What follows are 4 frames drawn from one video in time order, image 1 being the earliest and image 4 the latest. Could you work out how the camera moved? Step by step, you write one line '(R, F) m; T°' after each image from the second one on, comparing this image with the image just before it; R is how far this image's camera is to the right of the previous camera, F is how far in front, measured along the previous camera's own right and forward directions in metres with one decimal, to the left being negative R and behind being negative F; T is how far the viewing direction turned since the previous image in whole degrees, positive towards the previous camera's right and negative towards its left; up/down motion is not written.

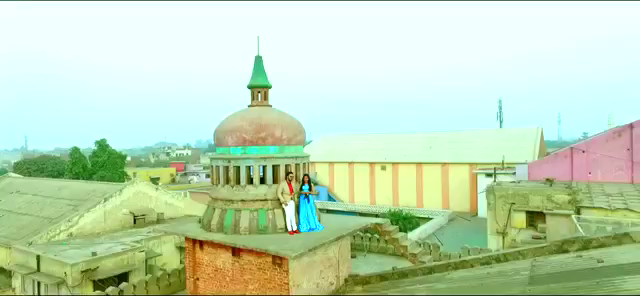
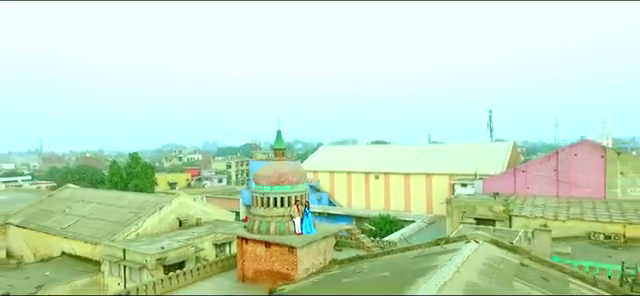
(+0.3, -5.9) m; -1°
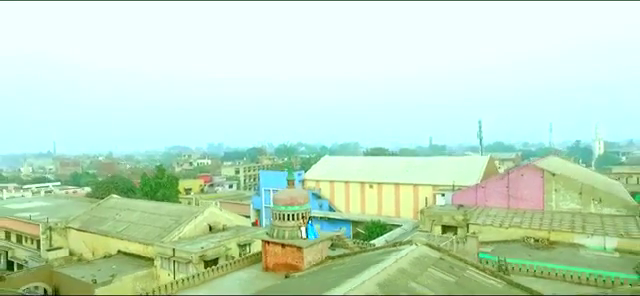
(+0.2, -6.5) m; 0°
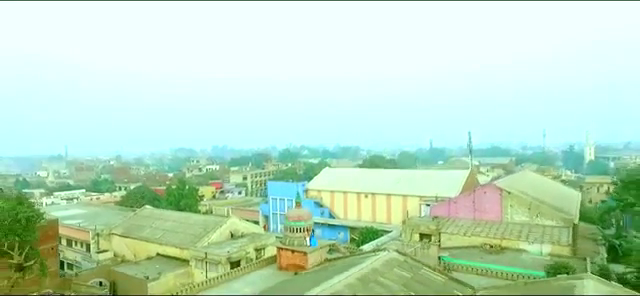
(+0.1, -7.0) m; 0°
